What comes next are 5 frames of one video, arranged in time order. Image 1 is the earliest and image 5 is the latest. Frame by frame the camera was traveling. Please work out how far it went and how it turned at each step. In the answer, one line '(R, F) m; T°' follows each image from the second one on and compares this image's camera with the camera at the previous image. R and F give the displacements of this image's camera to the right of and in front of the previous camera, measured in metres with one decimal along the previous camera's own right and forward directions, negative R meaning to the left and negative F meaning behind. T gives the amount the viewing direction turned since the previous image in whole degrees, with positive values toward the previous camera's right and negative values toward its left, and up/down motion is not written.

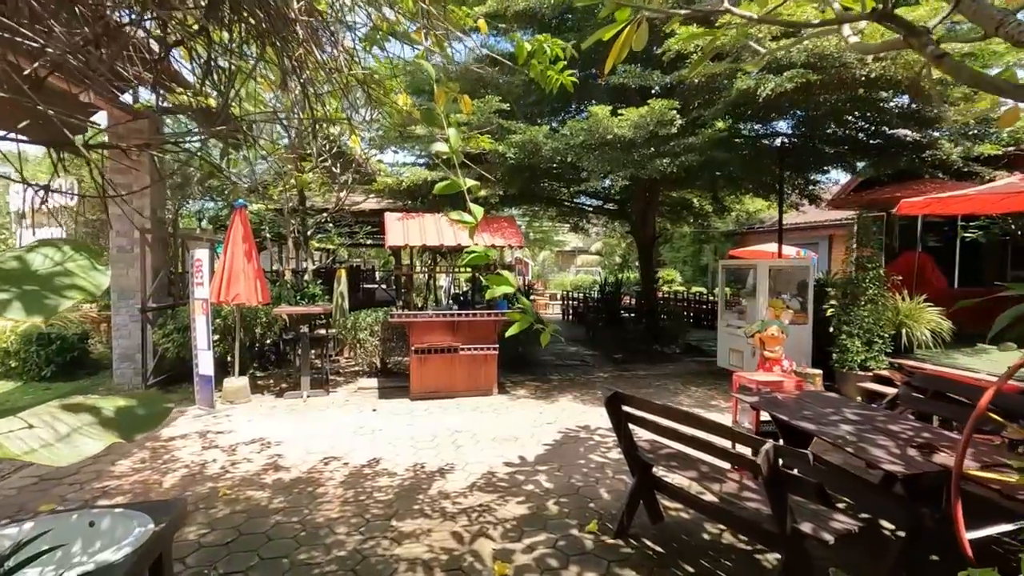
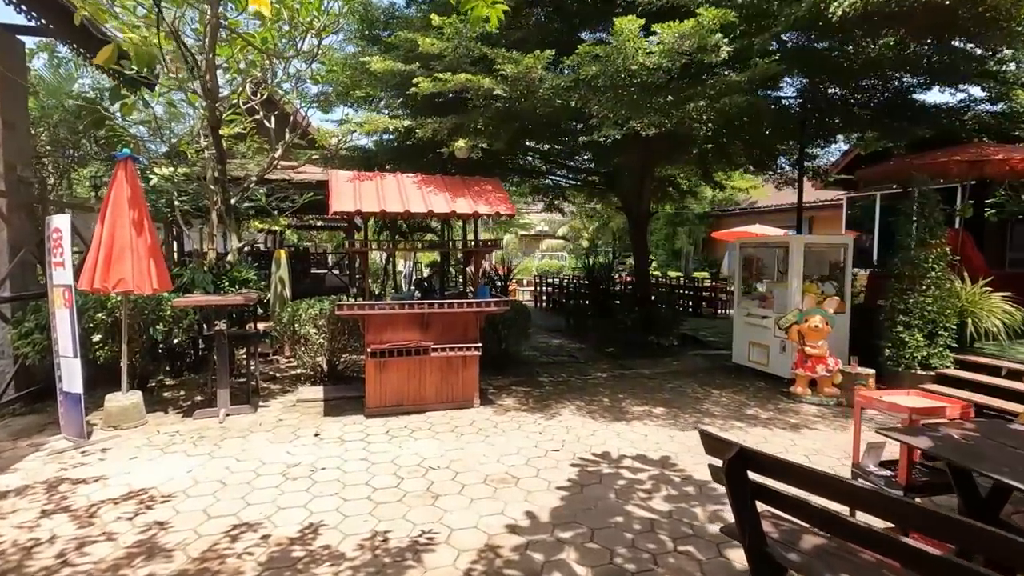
(-0.3, +1.6) m; +4°
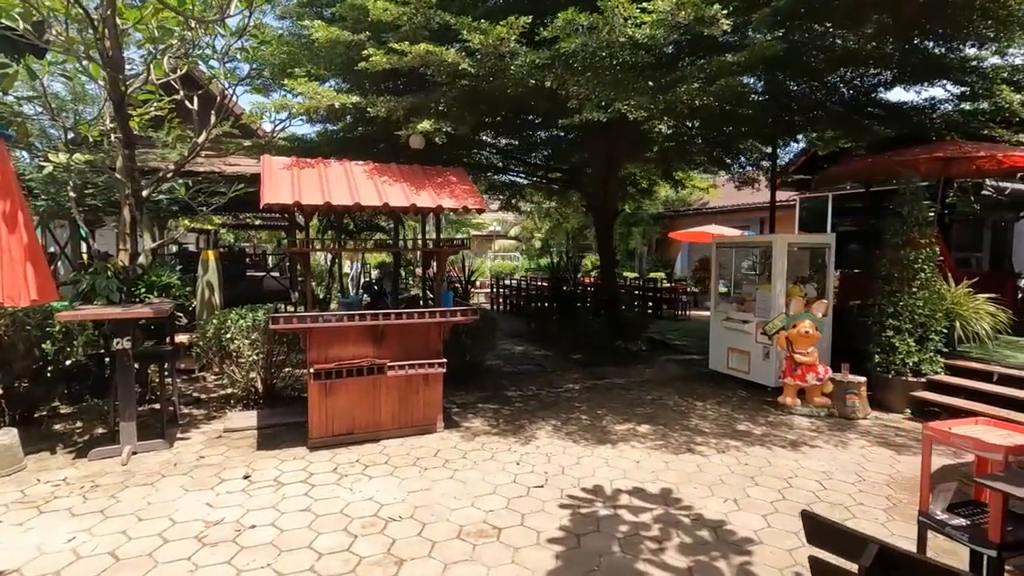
(-0.2, +0.7) m; +5°
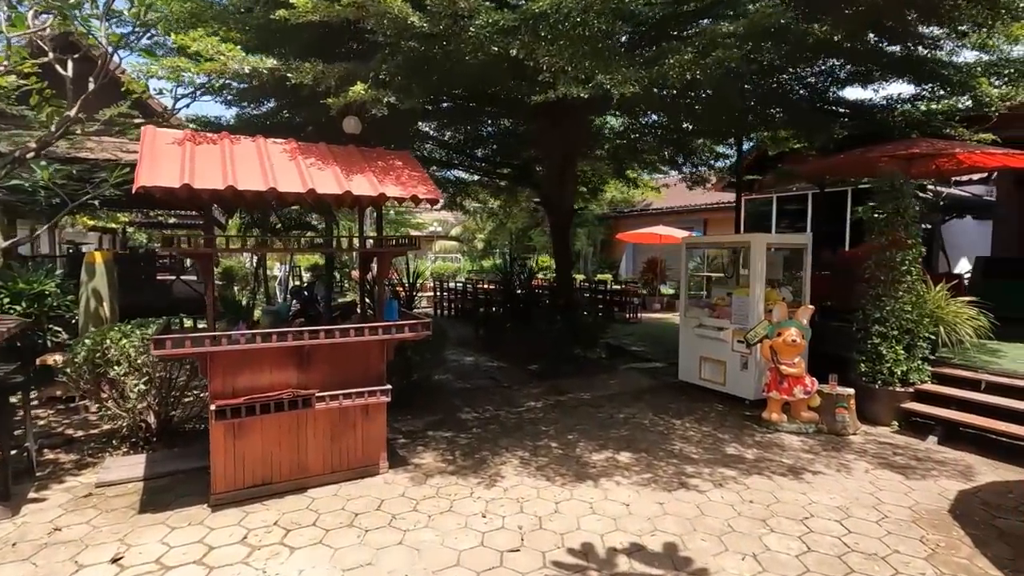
(-0.1, +0.8) m; +6°
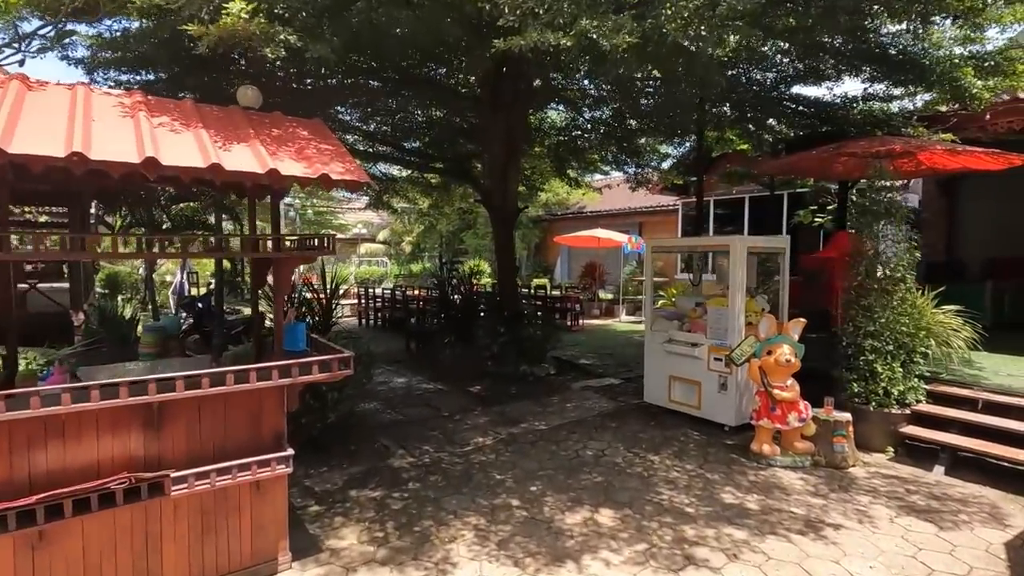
(-0.1, +1.0) m; +8°
